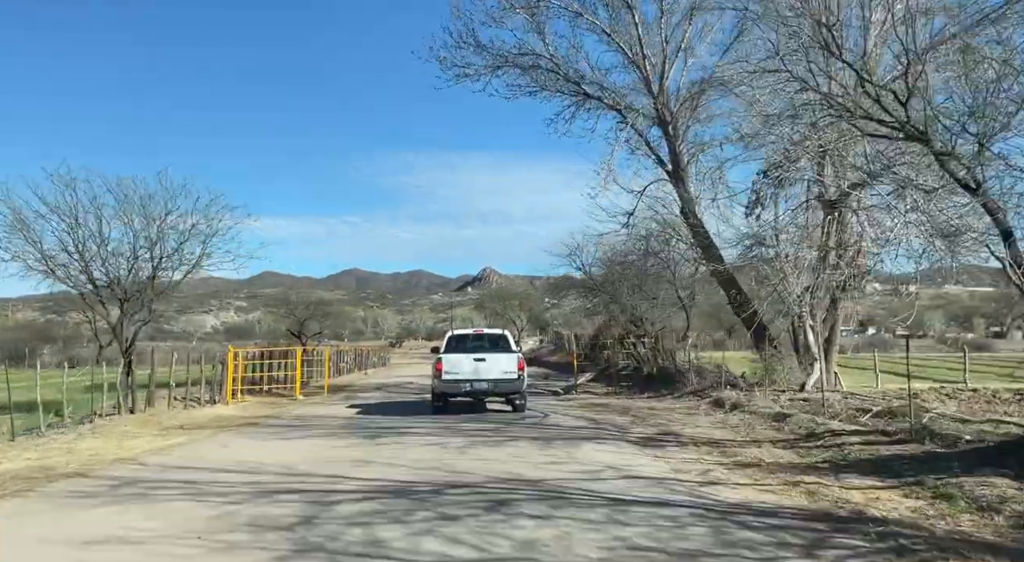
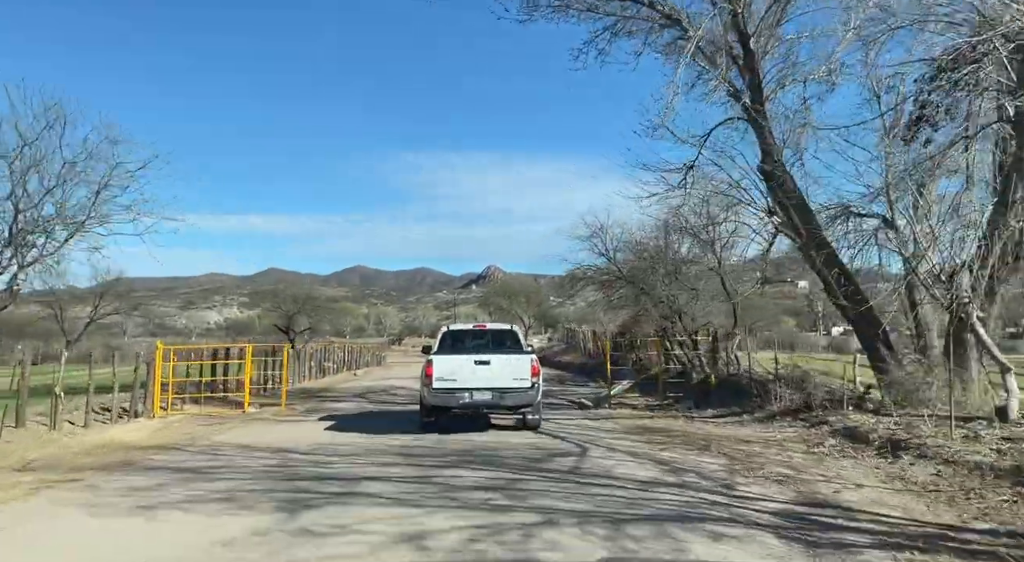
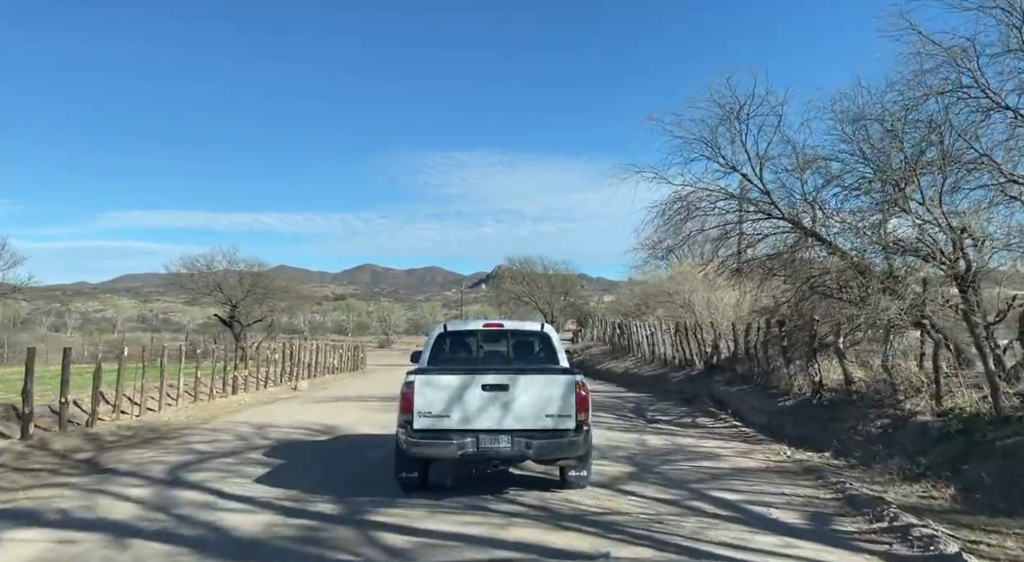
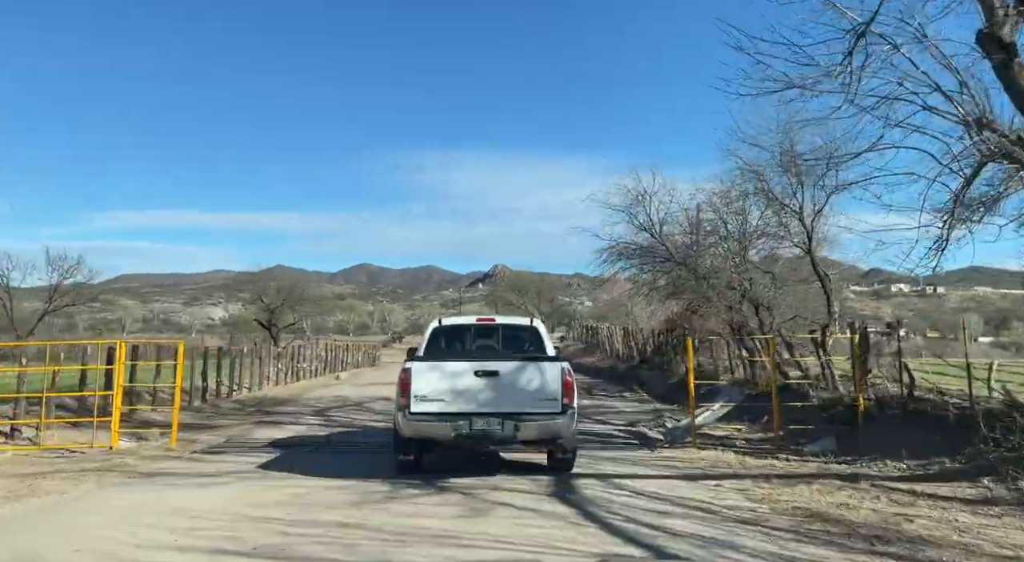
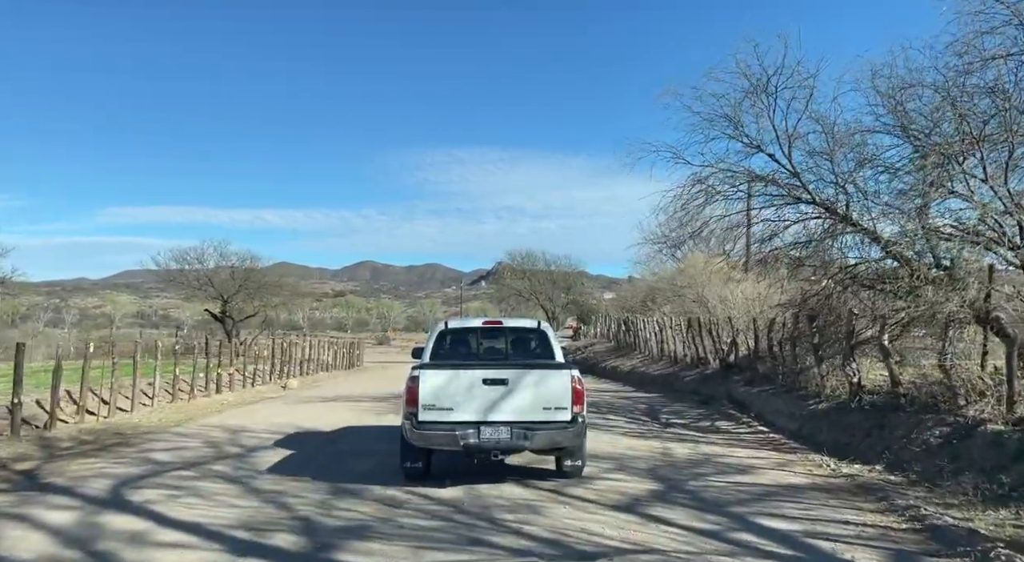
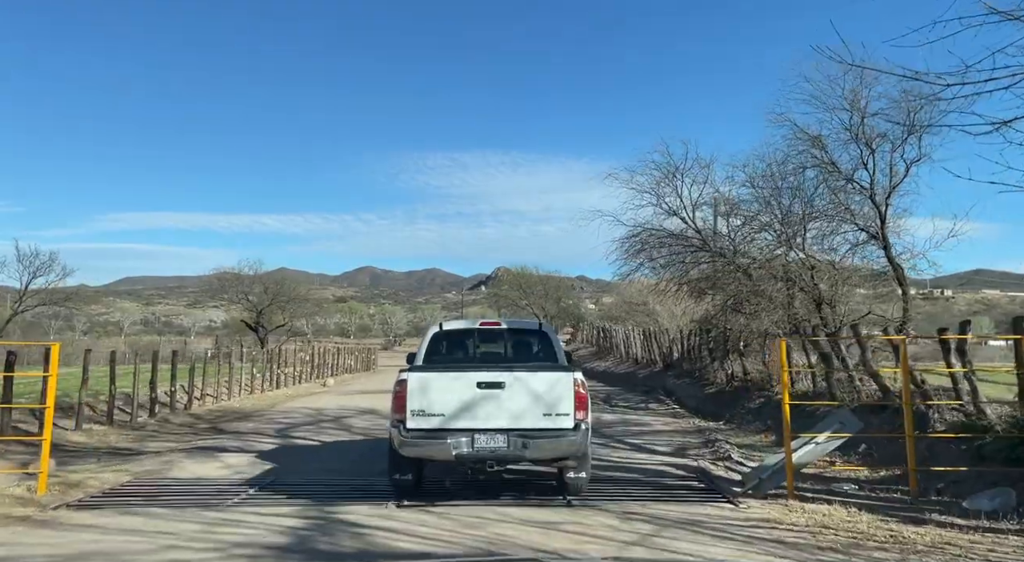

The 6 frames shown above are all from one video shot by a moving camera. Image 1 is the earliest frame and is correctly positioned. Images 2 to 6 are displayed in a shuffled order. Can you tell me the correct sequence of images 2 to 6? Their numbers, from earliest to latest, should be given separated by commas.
2, 4, 6, 3, 5
